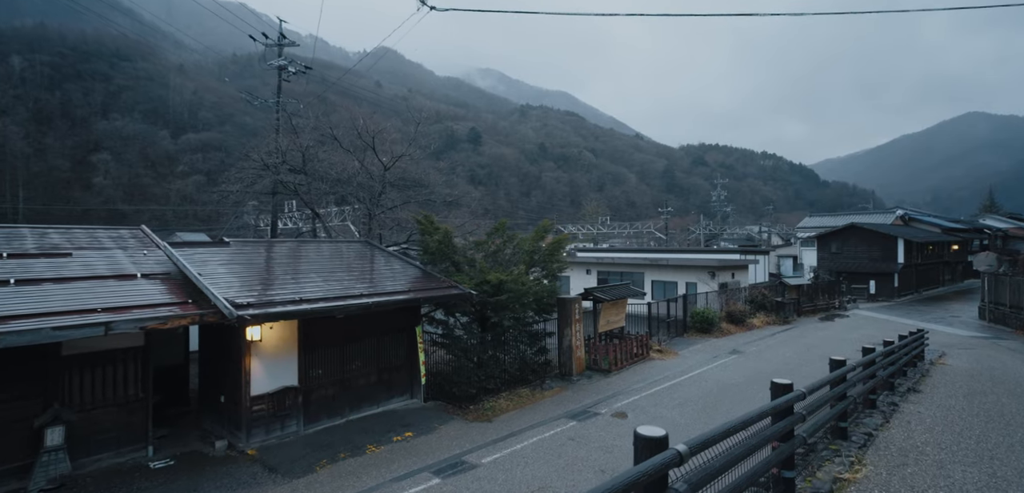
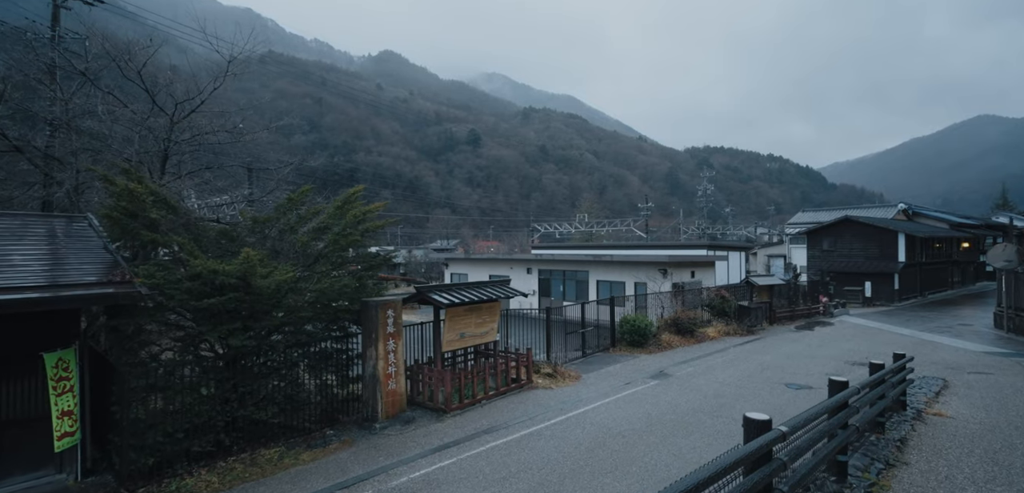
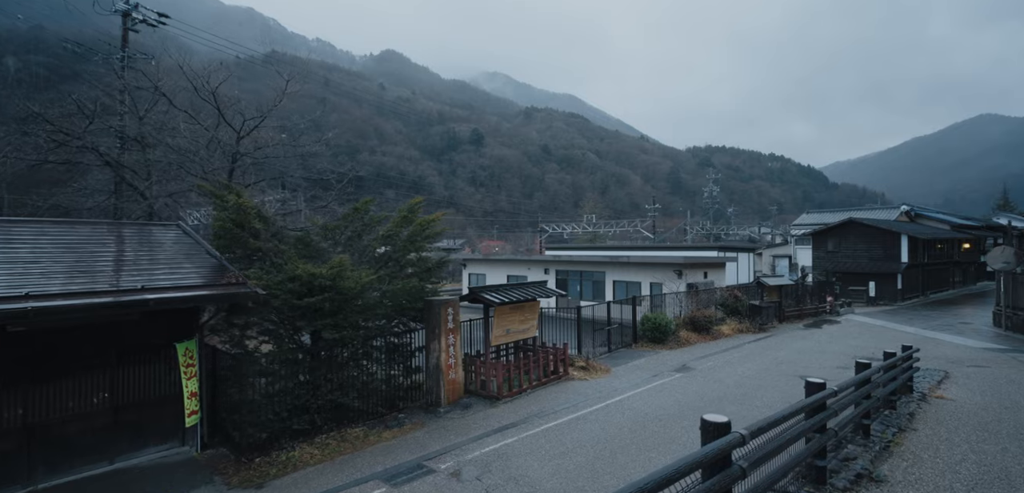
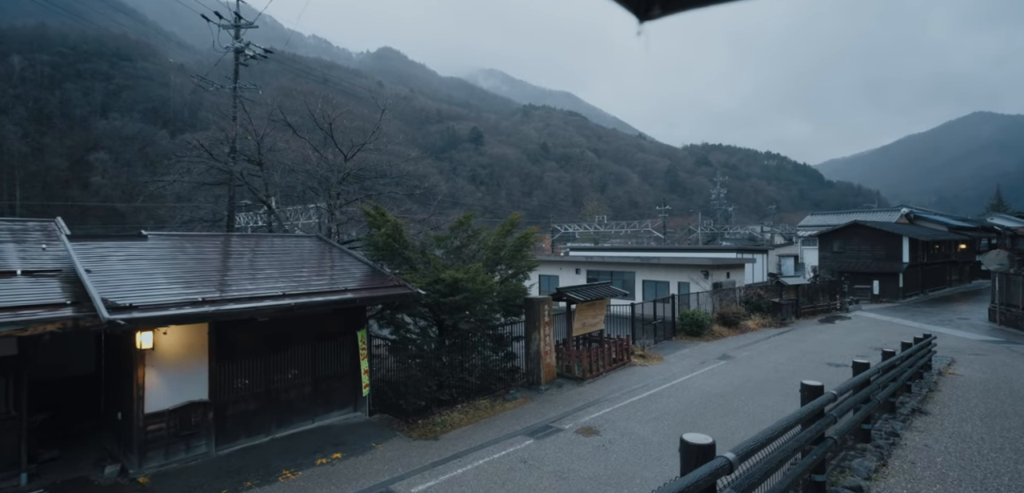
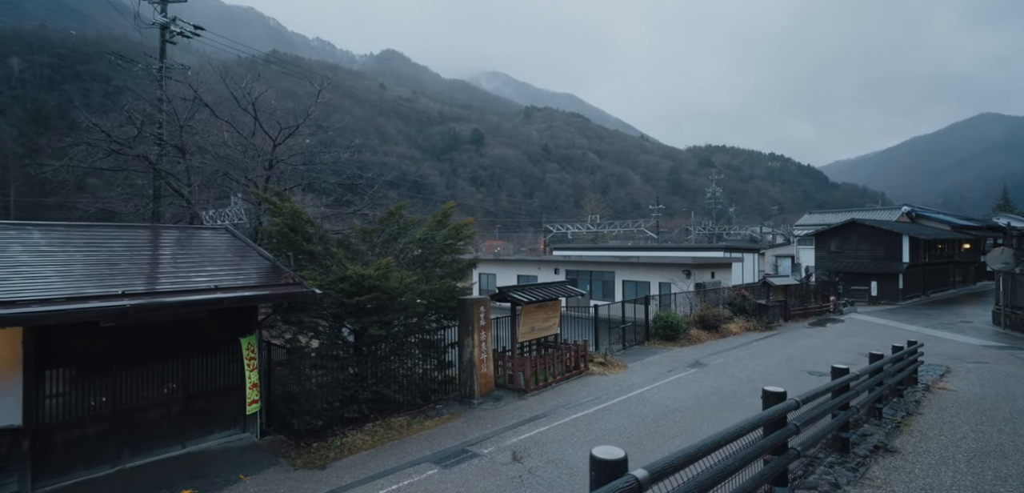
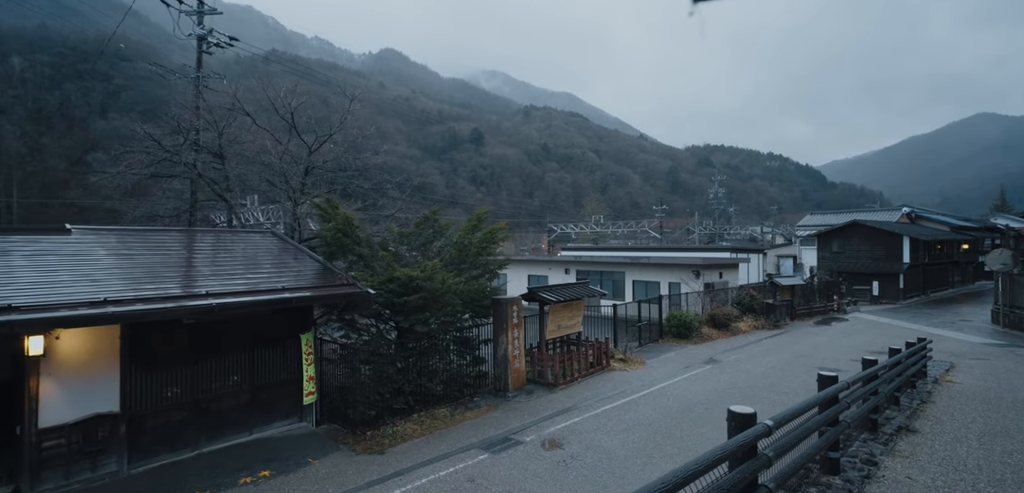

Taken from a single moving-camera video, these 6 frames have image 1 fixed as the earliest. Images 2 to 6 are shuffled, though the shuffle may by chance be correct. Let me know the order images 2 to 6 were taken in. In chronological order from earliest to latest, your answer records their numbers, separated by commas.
4, 6, 5, 3, 2
